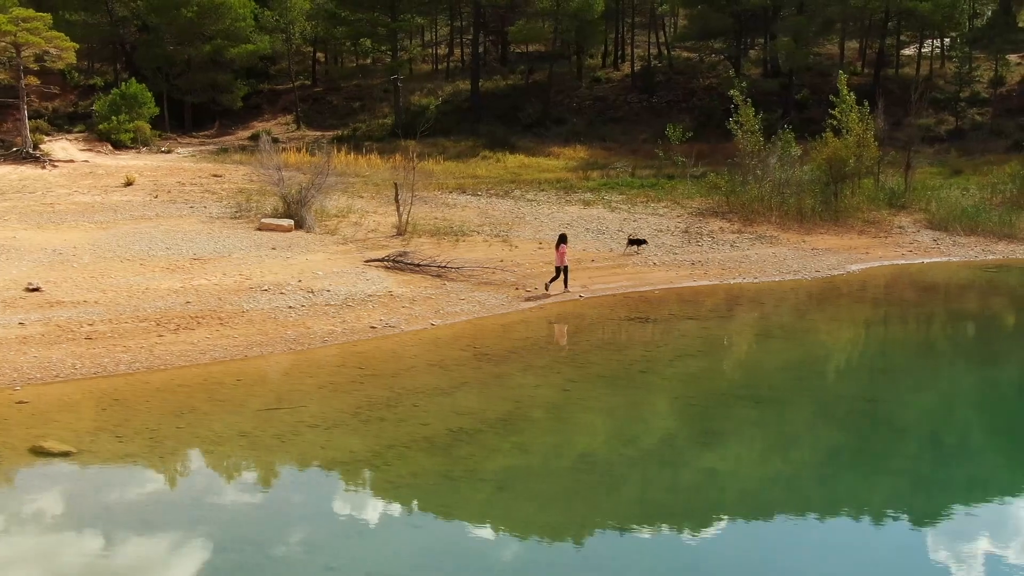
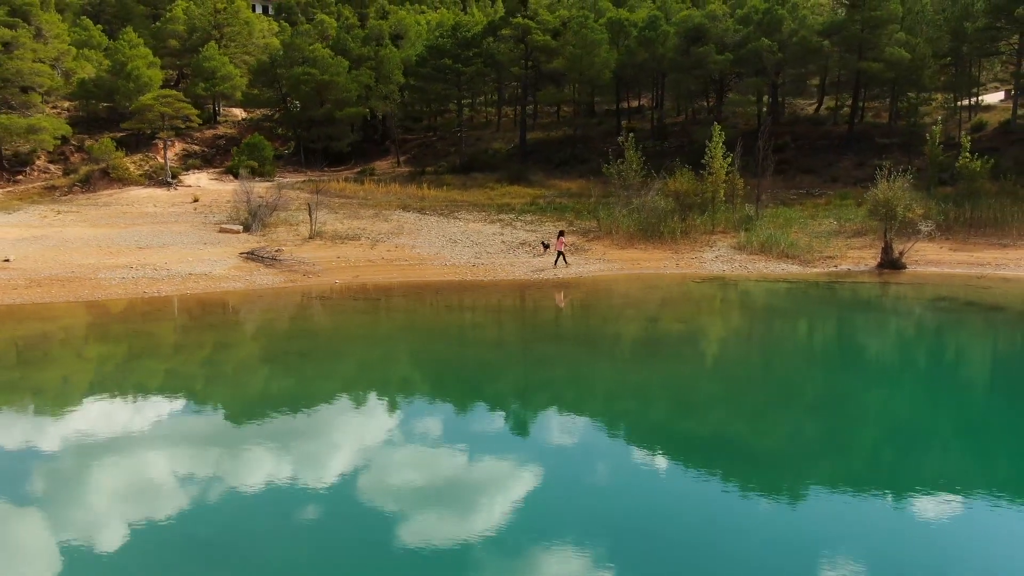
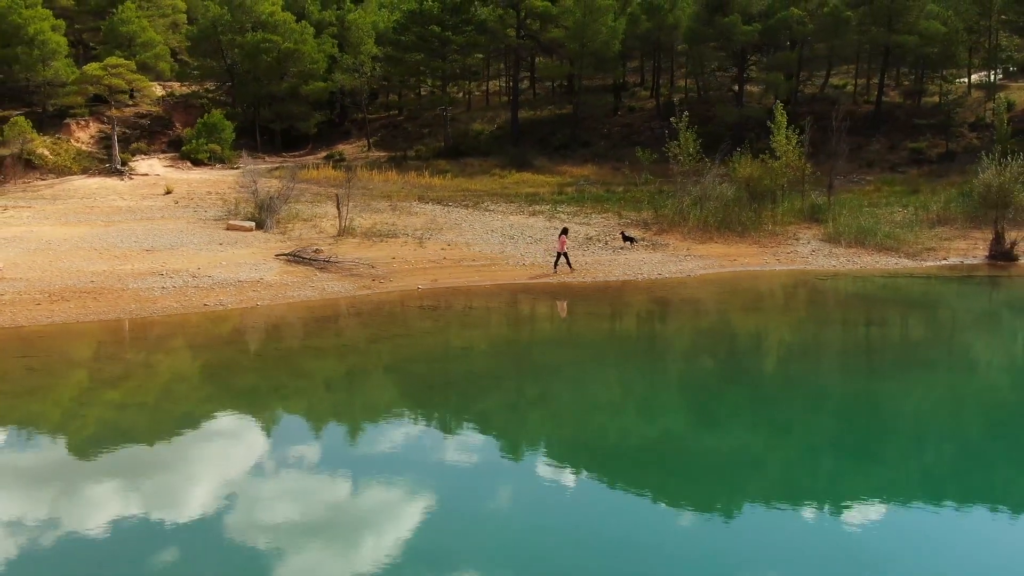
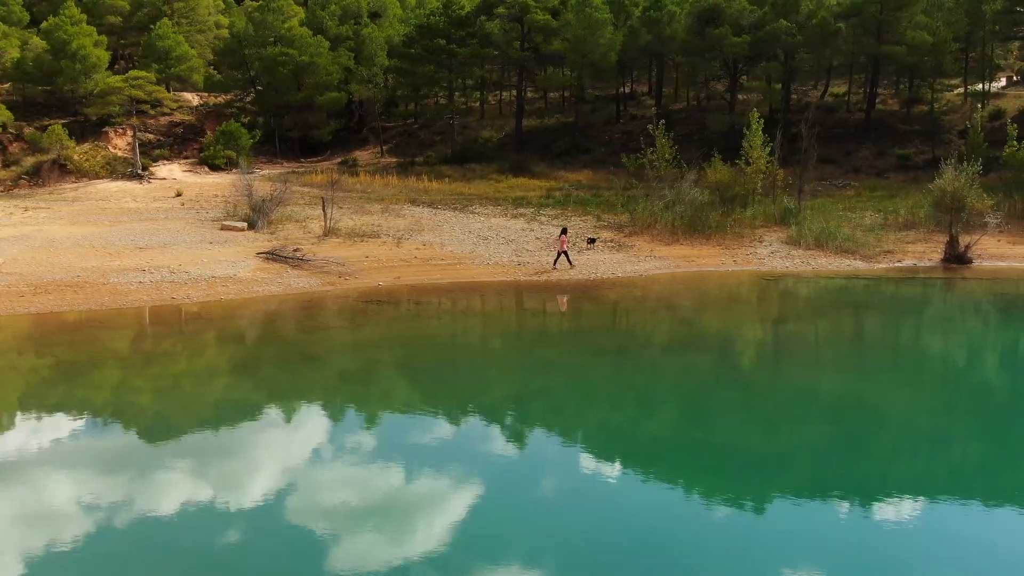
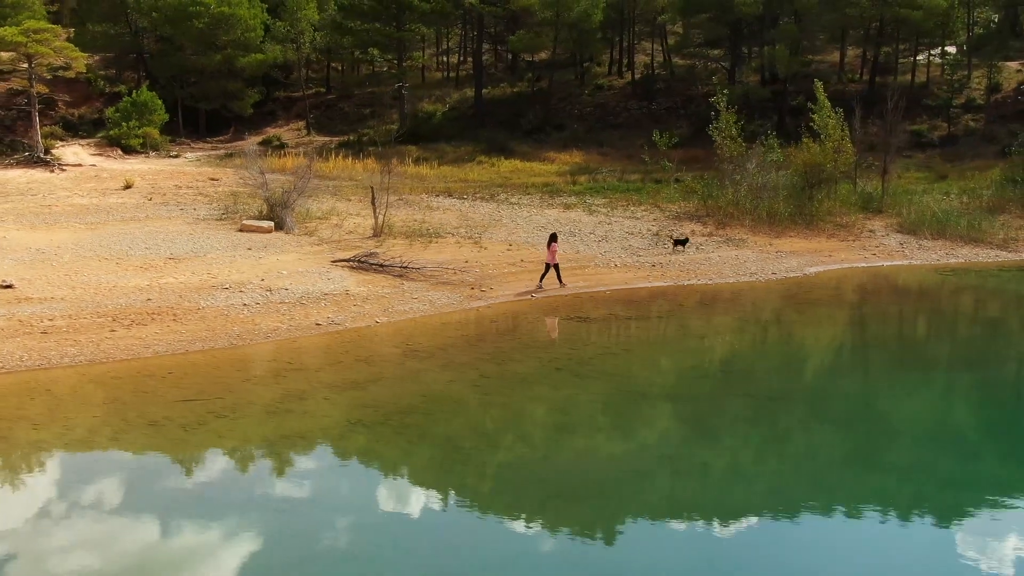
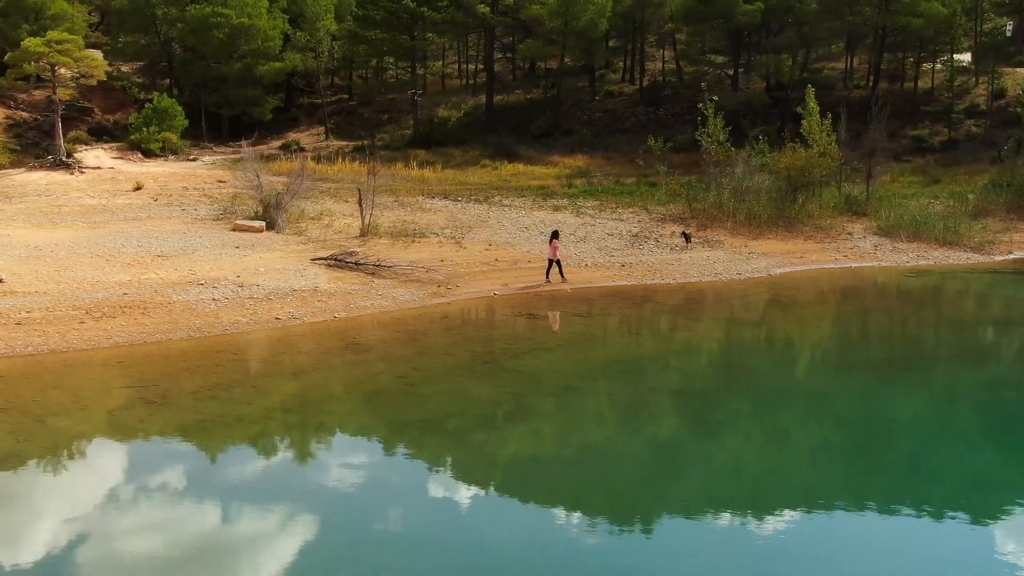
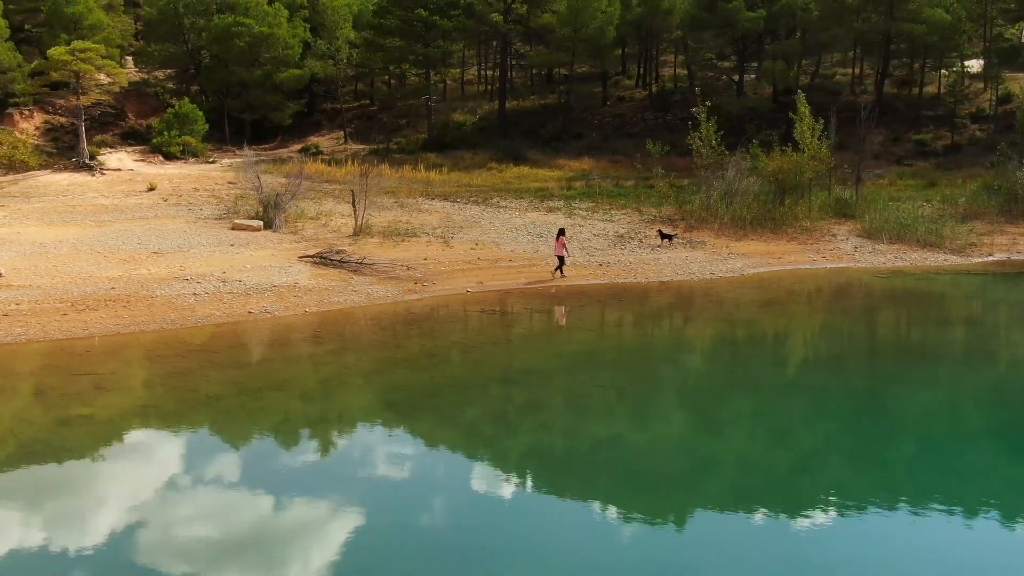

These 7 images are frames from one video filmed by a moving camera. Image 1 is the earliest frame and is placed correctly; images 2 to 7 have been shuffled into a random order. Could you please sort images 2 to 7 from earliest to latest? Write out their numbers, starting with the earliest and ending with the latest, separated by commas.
5, 6, 7, 3, 4, 2
